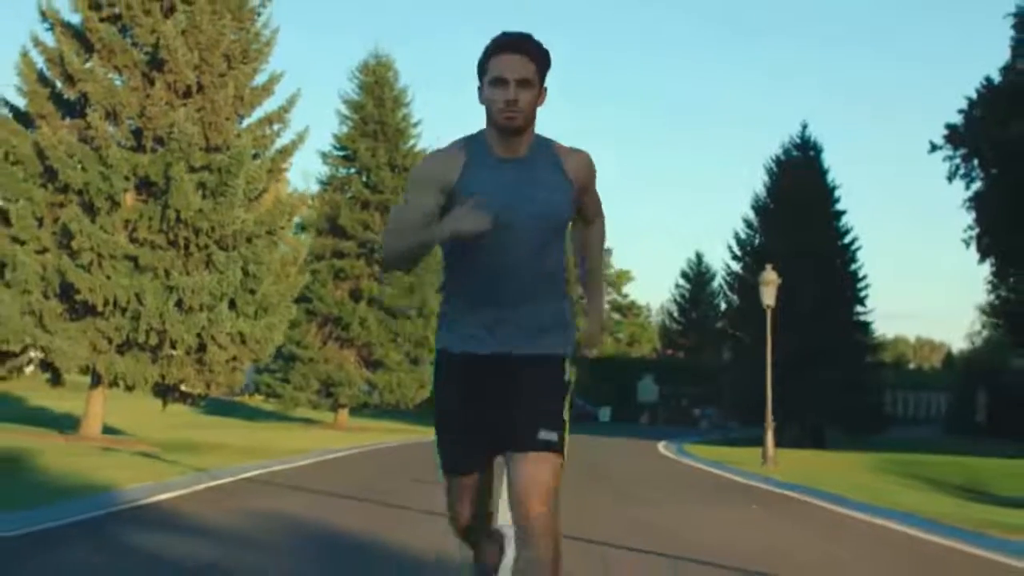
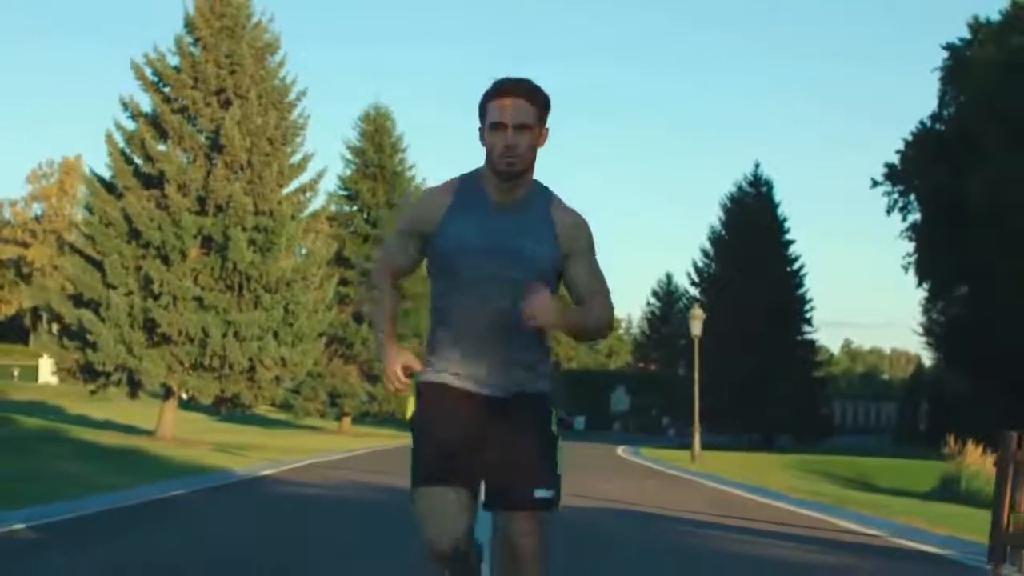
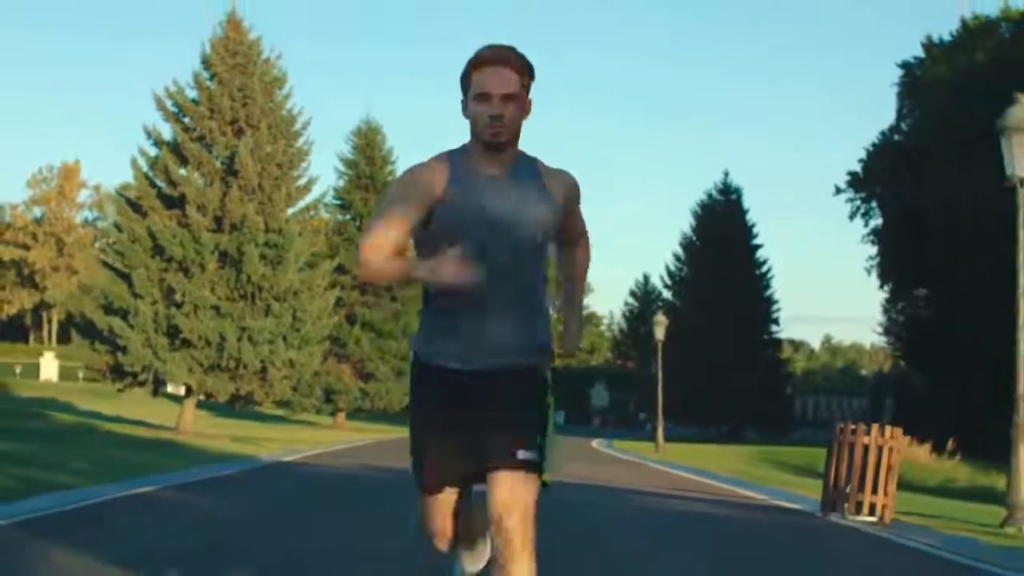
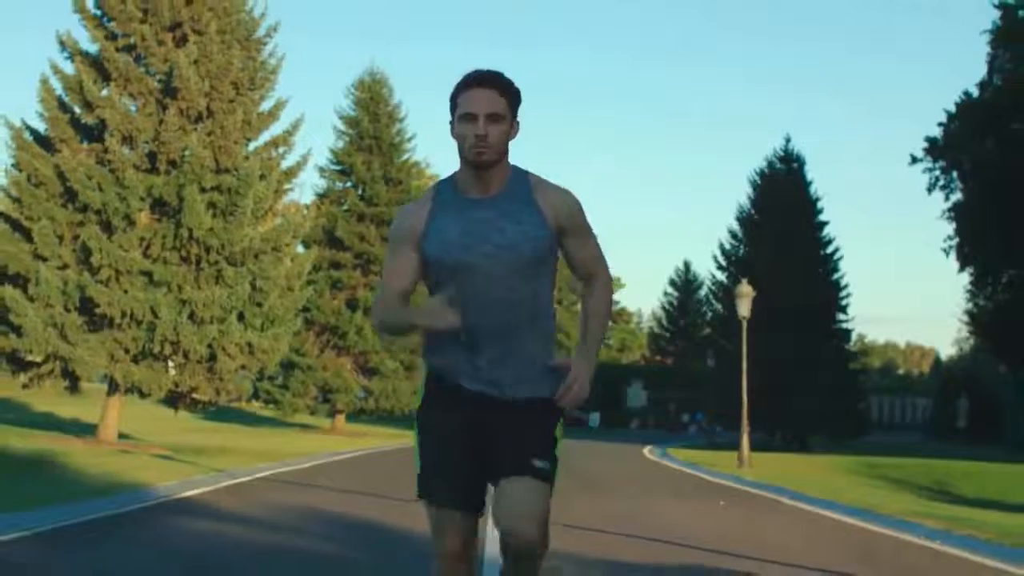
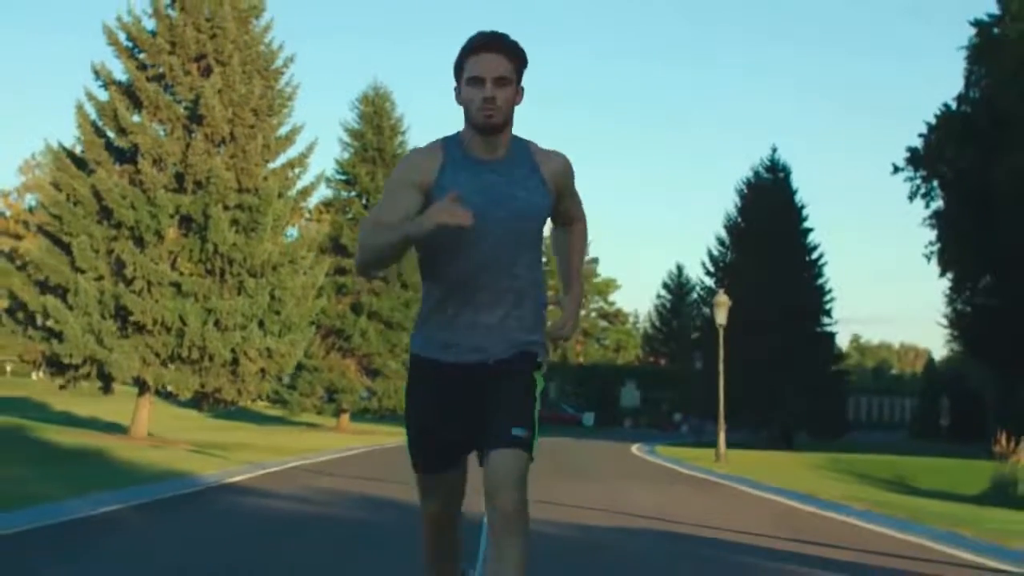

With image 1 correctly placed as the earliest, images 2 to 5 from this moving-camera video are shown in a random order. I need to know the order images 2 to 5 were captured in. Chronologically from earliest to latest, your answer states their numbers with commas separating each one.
4, 5, 2, 3
